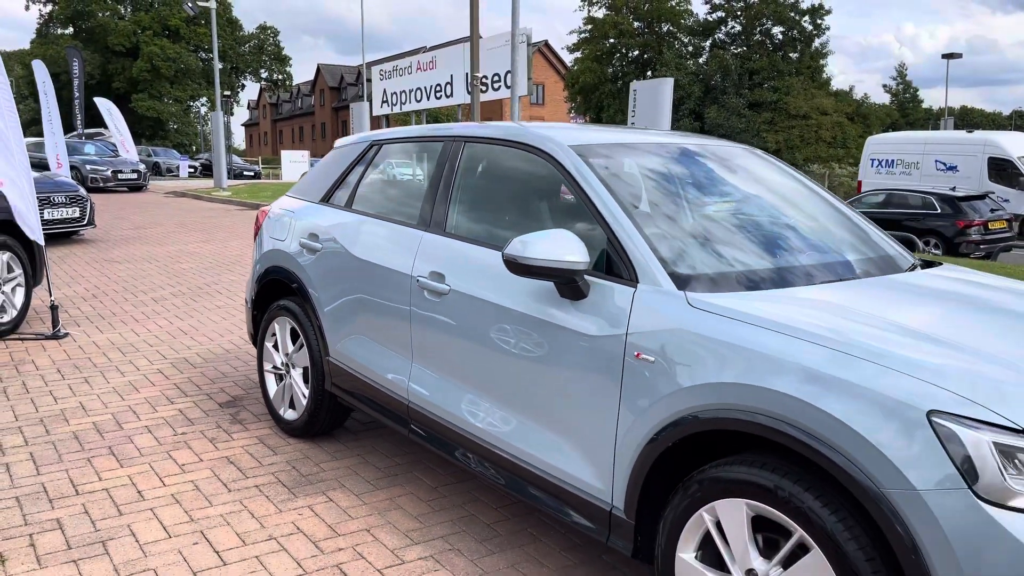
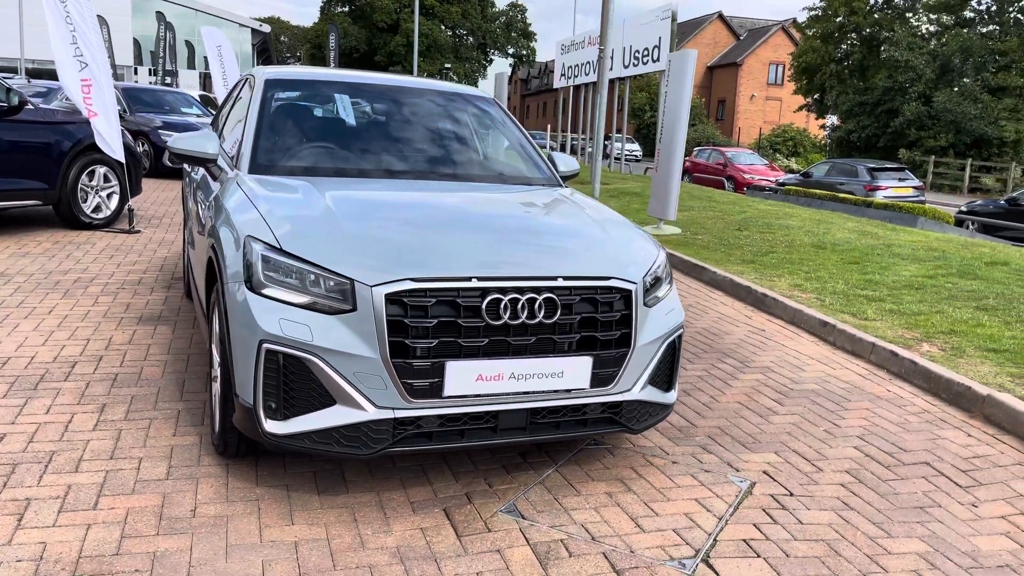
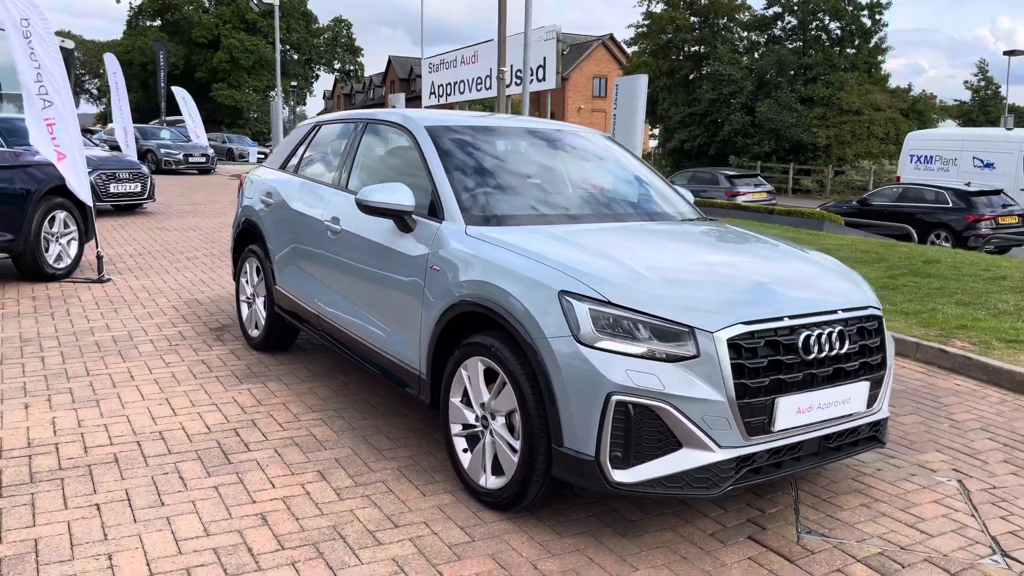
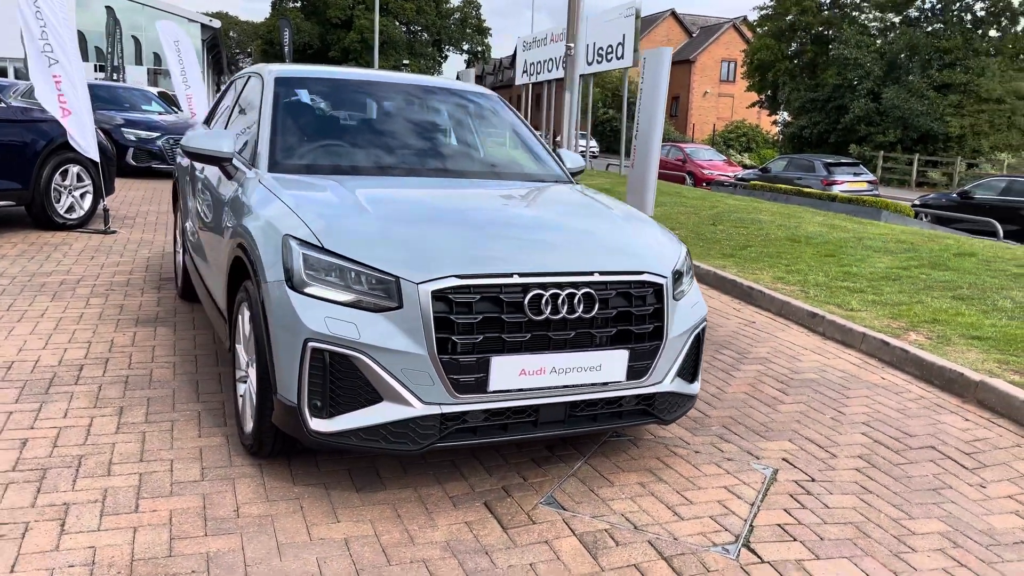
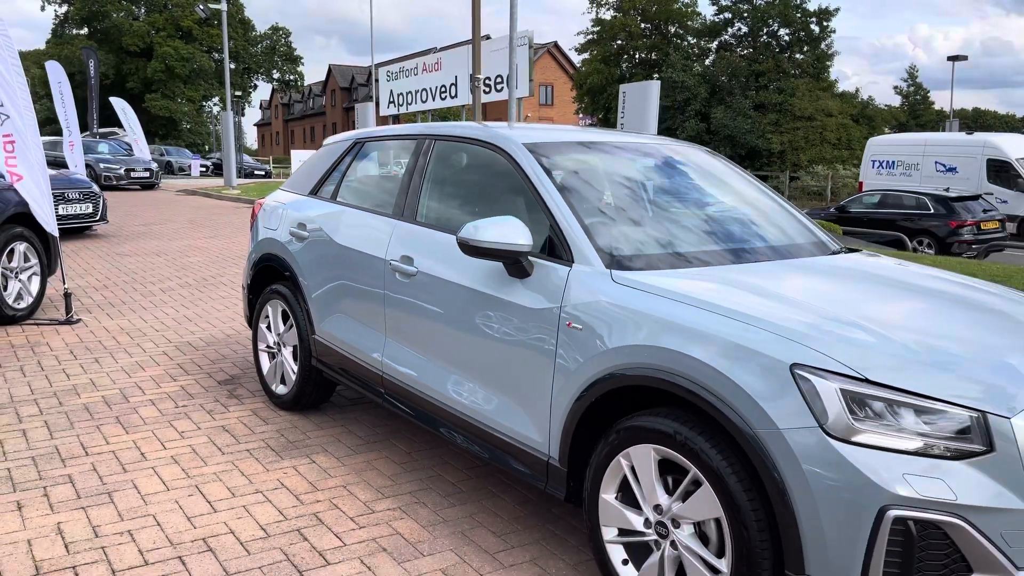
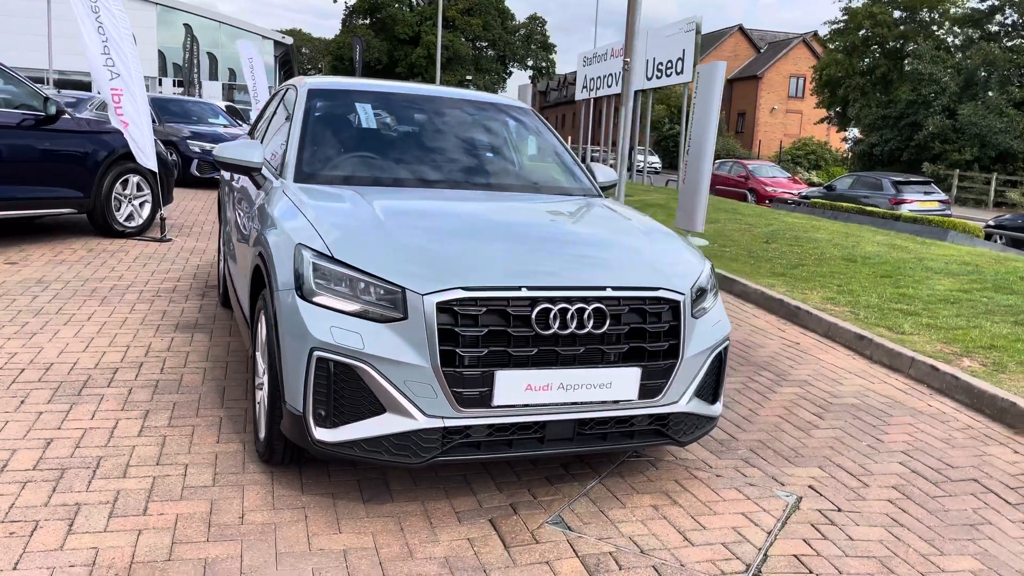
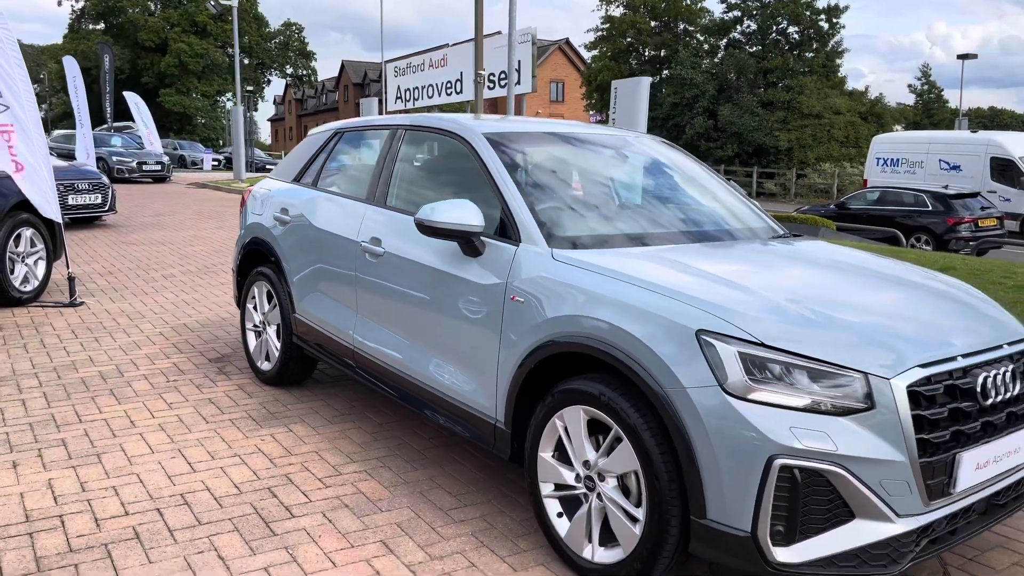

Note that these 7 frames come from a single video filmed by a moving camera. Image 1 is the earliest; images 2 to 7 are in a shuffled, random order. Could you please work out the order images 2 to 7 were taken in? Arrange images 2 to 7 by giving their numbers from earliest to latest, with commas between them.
5, 7, 3, 6, 2, 4
